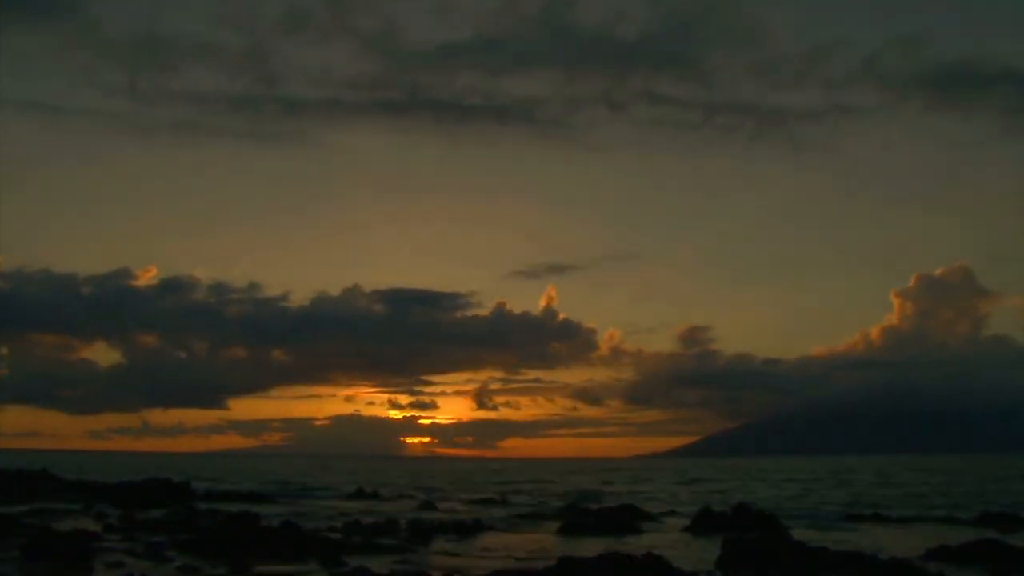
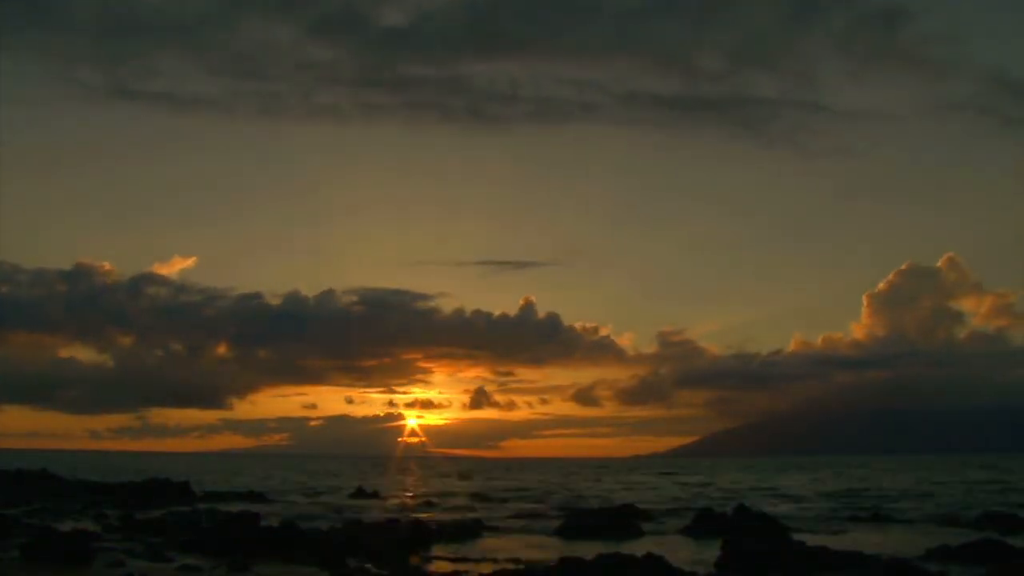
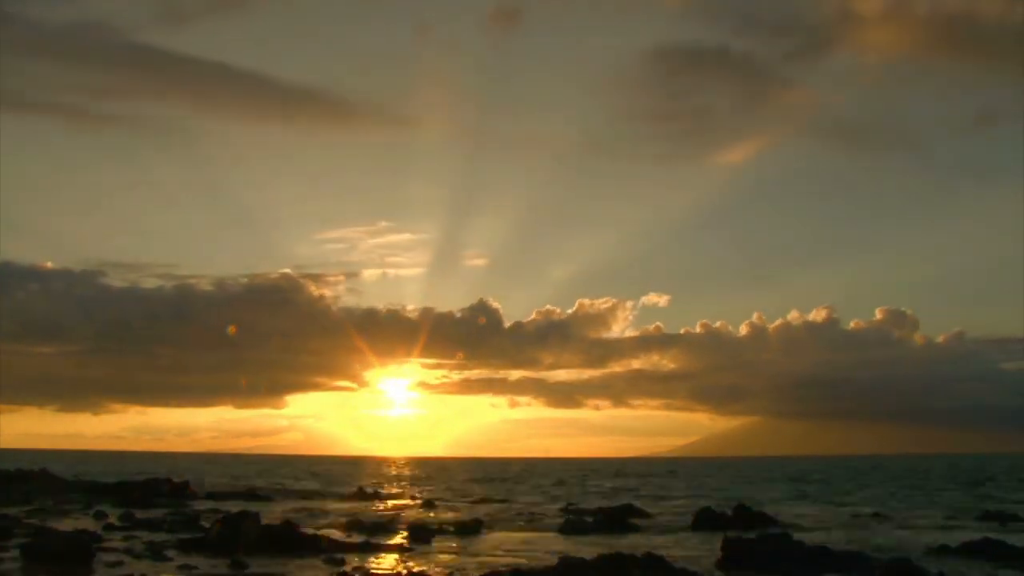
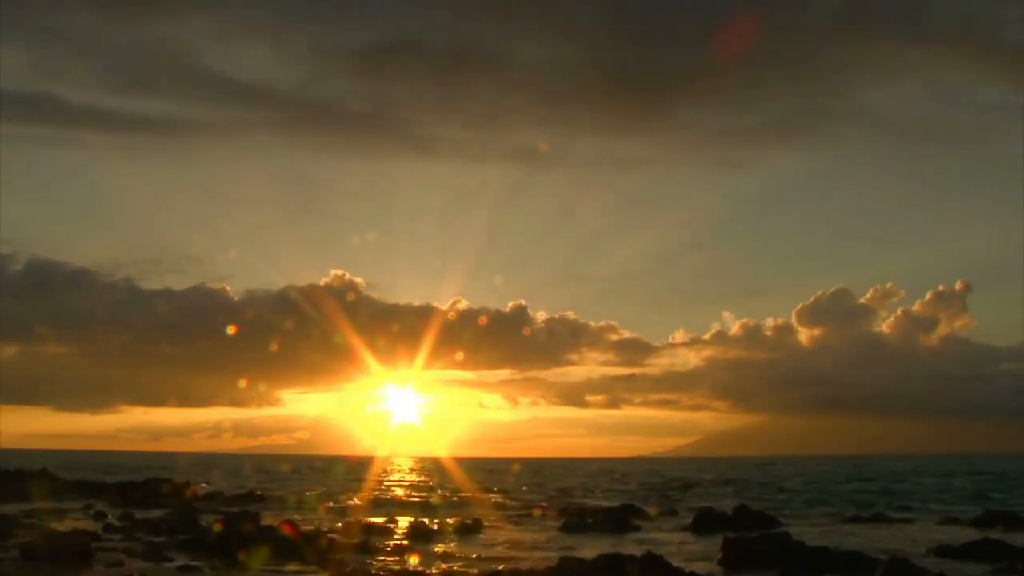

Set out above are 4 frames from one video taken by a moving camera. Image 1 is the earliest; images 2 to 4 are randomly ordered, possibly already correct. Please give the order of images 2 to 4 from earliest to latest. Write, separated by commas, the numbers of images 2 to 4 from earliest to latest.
2, 4, 3
